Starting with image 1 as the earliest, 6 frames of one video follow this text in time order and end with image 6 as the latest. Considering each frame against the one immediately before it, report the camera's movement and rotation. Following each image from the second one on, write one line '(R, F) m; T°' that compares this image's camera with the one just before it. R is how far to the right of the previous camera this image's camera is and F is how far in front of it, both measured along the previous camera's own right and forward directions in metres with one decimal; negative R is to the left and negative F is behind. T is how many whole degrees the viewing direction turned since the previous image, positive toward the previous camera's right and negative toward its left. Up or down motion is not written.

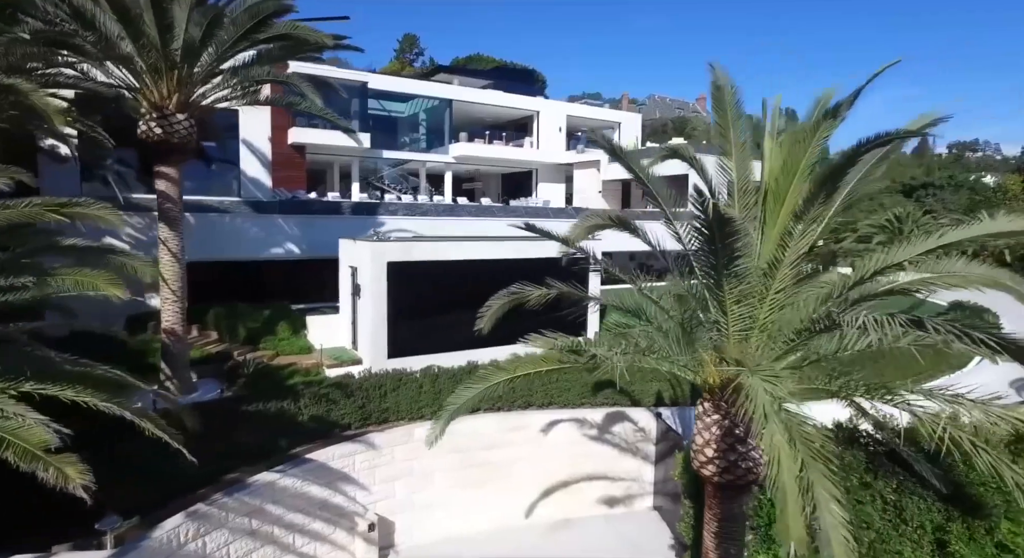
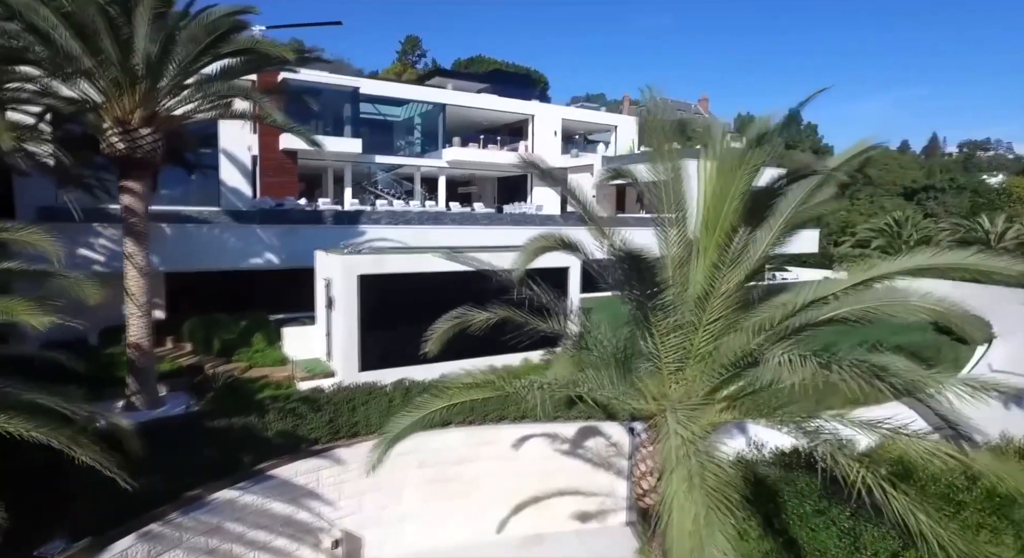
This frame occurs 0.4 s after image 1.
(+0.7, +0.1) m; -1°
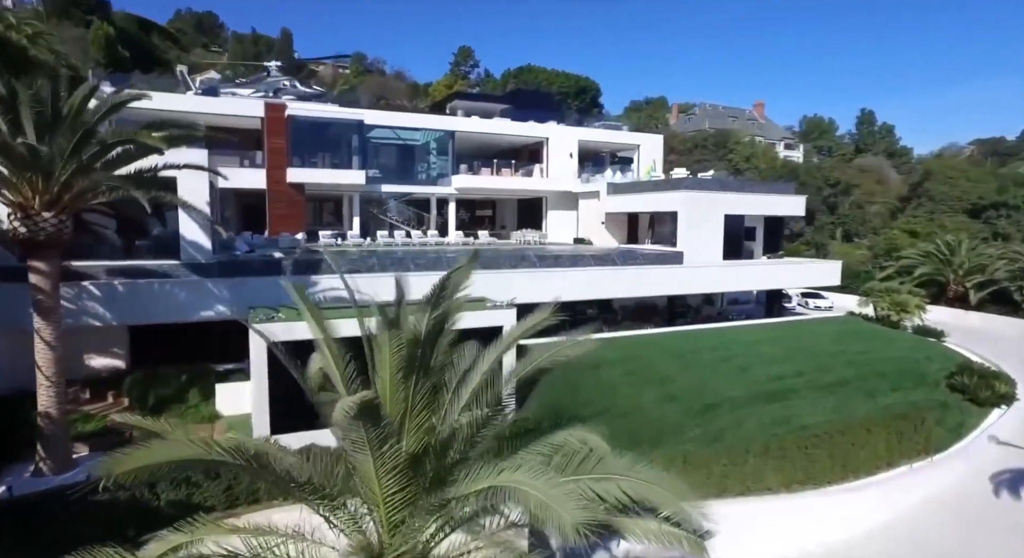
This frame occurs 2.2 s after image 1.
(+3.3, +0.5) m; -7°
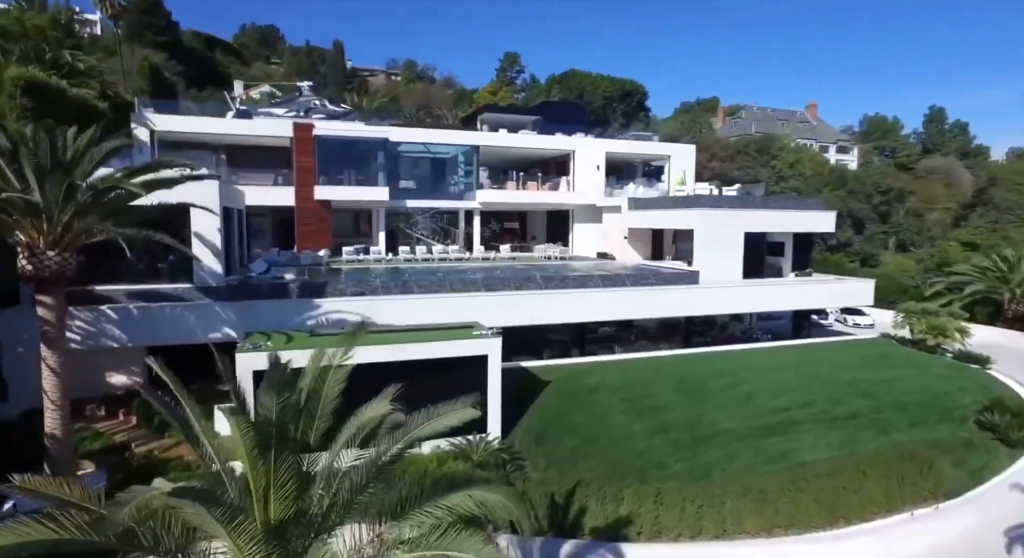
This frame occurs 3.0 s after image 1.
(+1.7, 0.0) m; -6°
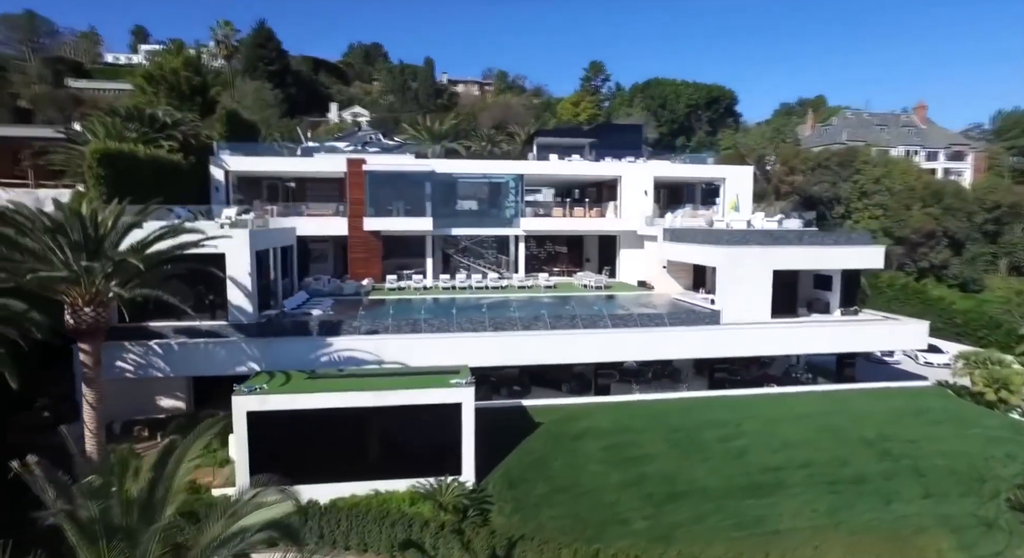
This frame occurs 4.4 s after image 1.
(+3.3, -0.4) m; -10°
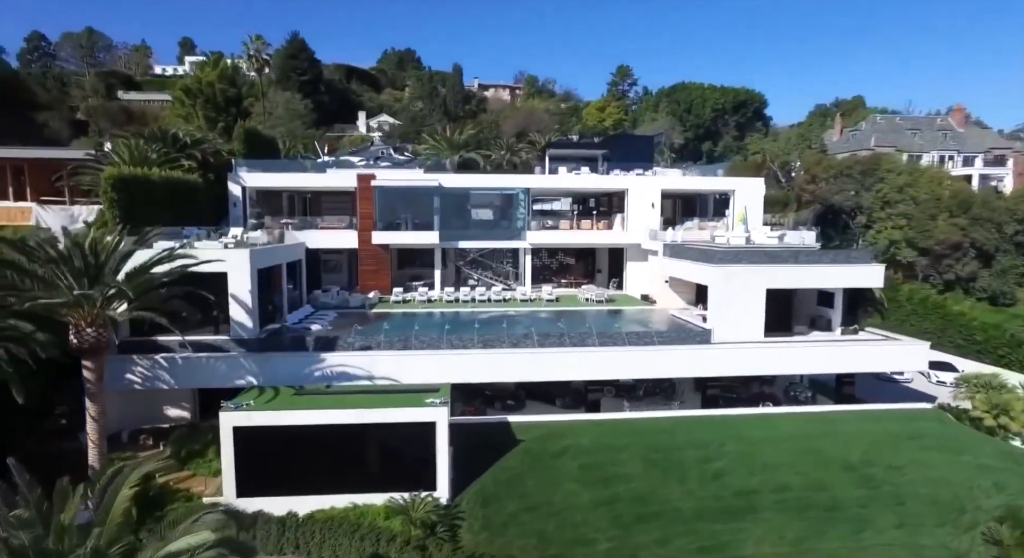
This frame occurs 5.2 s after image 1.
(+1.7, -0.4) m; -4°
